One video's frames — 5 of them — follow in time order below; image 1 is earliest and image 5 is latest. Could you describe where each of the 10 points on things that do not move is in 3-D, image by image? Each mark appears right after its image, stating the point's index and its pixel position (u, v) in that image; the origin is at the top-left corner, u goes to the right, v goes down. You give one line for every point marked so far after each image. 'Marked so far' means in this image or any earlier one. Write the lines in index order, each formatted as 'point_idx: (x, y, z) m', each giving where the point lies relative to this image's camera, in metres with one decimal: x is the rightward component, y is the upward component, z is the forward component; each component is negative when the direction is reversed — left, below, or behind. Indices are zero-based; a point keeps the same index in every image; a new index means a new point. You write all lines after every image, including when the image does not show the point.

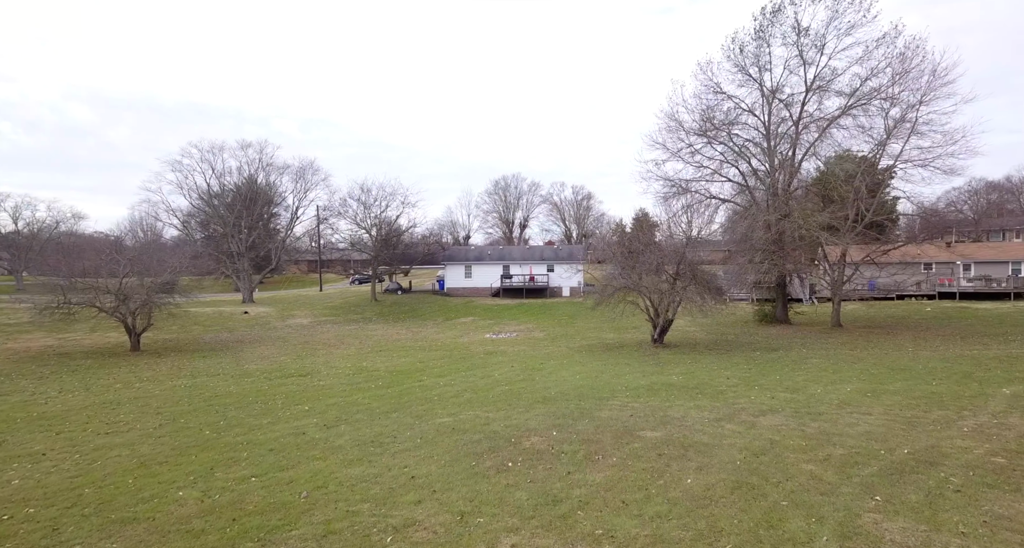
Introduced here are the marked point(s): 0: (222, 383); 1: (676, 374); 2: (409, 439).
0: (-7.2, -2.7, +15.4) m
1: (+4.1, -2.5, +15.4) m
2: (-1.6, -2.6, +9.7) m
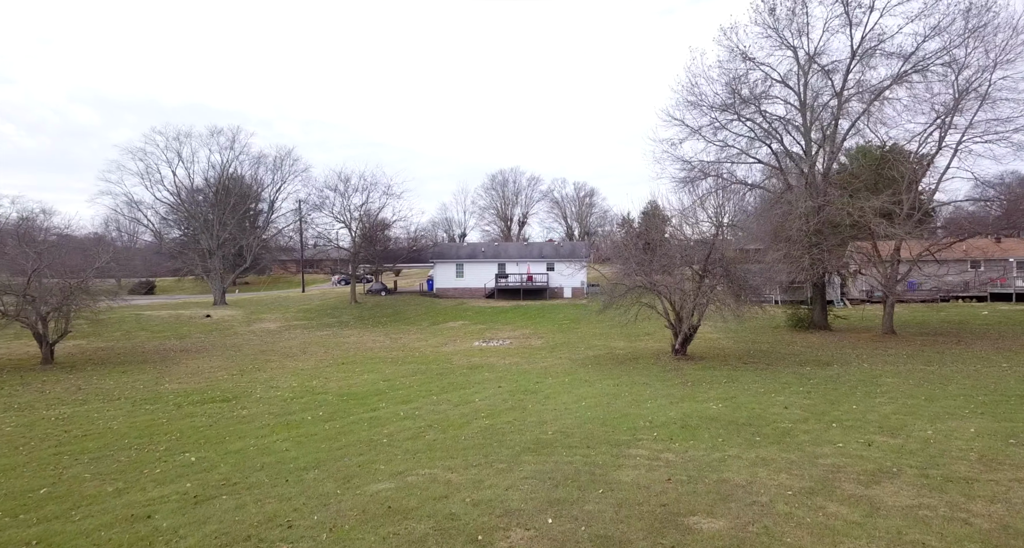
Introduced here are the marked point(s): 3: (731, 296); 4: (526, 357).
0: (-7.5, -2.6, +11.7) m
1: (+3.8, -2.4, +11.6) m
2: (-1.9, -2.5, +6.0) m
3: (+5.8, -0.6, +16.5) m
4: (+0.4, -2.5, +19.0) m
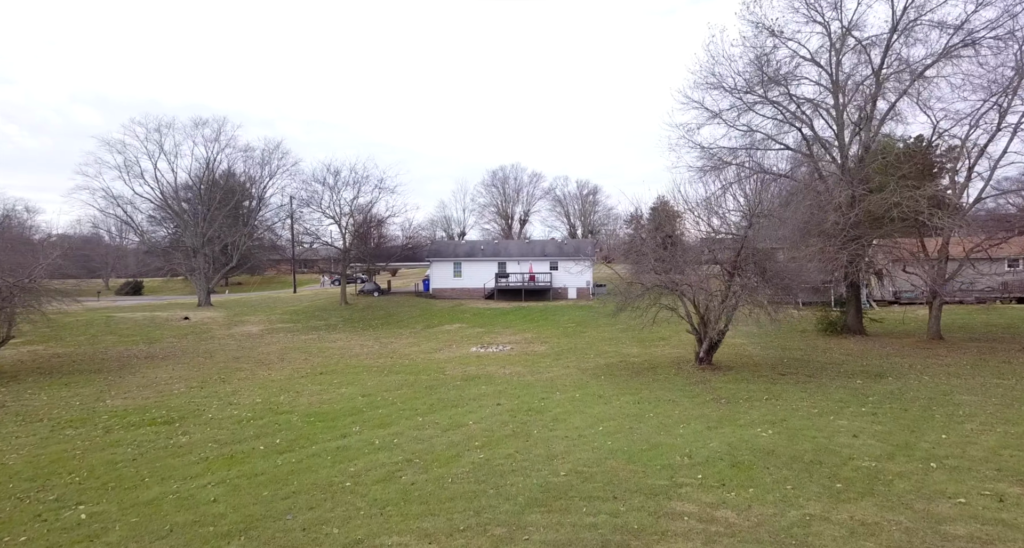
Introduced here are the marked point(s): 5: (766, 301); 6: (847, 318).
0: (-7.4, -2.5, +9.5) m
1: (+3.8, -2.3, +9.5) m
2: (-1.9, -2.4, +3.8) m
3: (+5.9, -0.5, +14.3) m
4: (+0.5, -2.5, +16.9) m
5: (+6.0, -0.7, +14.8) m
6: (+10.7, -1.4, +19.9) m
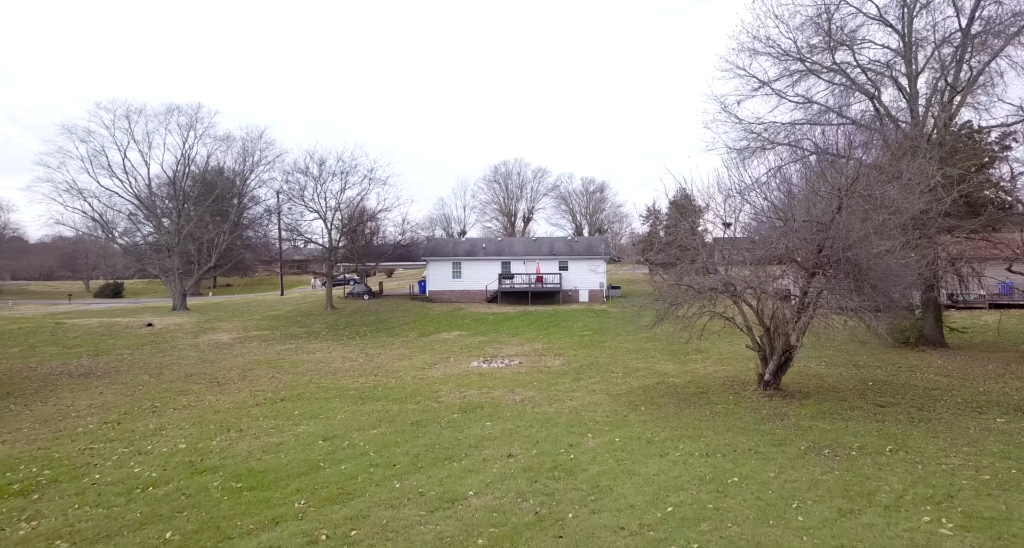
0: (-7.2, -2.5, +6.1) m
1: (+4.0, -2.3, +6.1) m
2: (-1.7, -2.4, +0.4) m
3: (+6.1, -0.5, +10.9) m
4: (+0.7, -2.5, +13.5) m
5: (+6.3, -0.6, +11.4) m
6: (+10.9, -1.4, +16.5) m
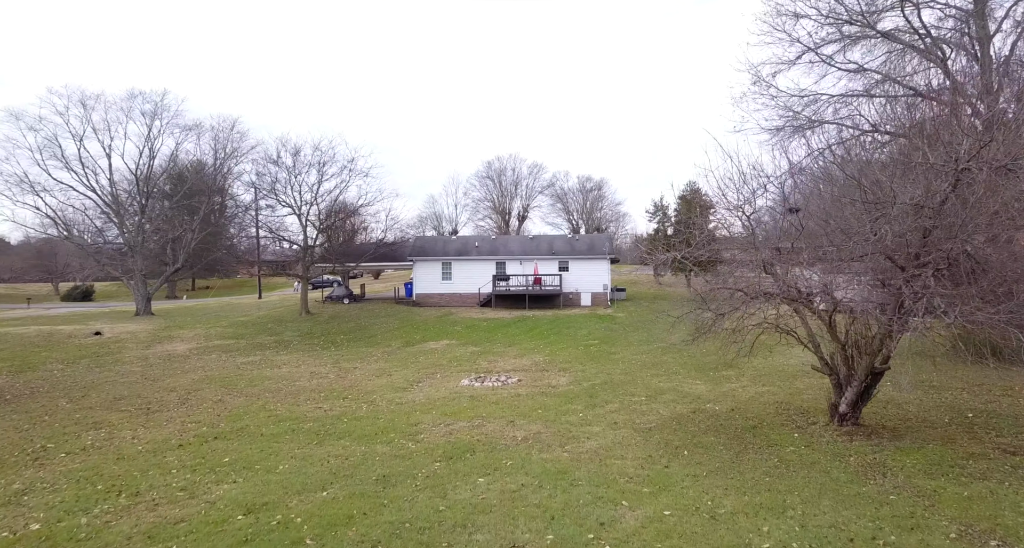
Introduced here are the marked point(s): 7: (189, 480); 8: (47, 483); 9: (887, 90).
0: (-7.1, -2.5, +3.2) m
1: (+4.1, -2.3, +3.3) m
2: (-1.5, -2.3, -2.4) m
3: (+6.1, -0.5, +8.2) m
4: (+0.7, -2.5, +10.7) m
5: (+6.3, -0.7, +8.7) m
6: (+10.9, -1.4, +13.8) m
7: (-4.0, -2.6, +7.8) m
8: (-5.7, -2.6, +7.6) m
9: (+8.6, +4.2, +14.4) m
